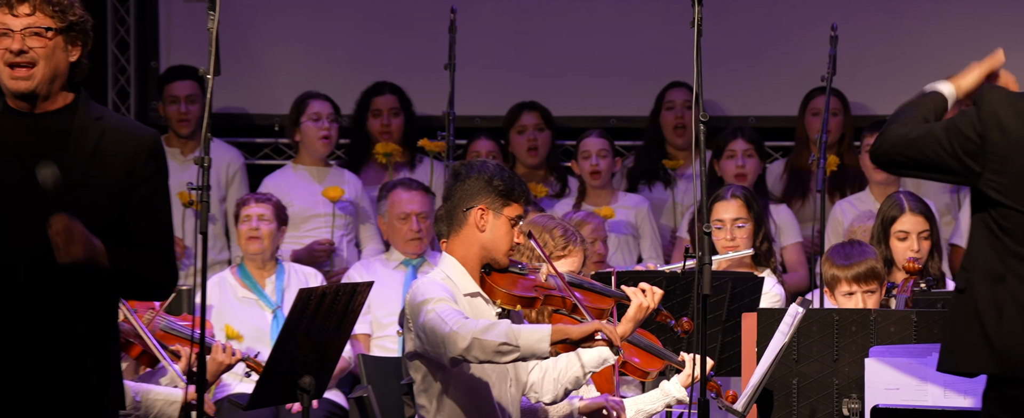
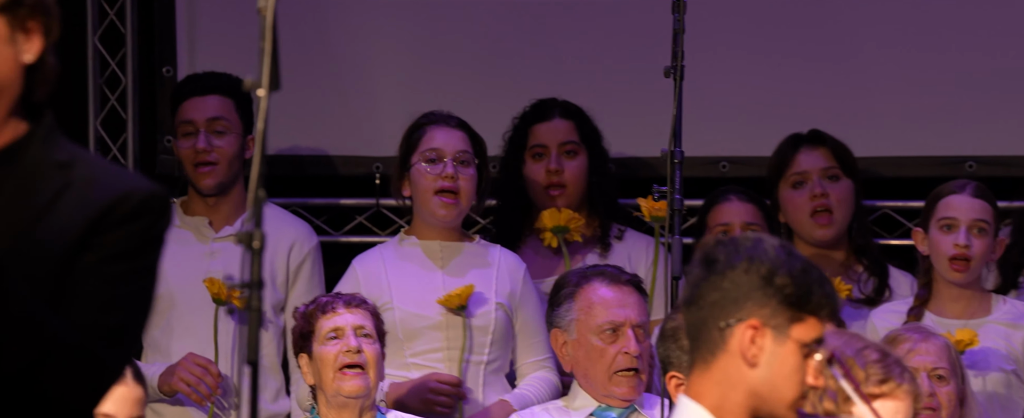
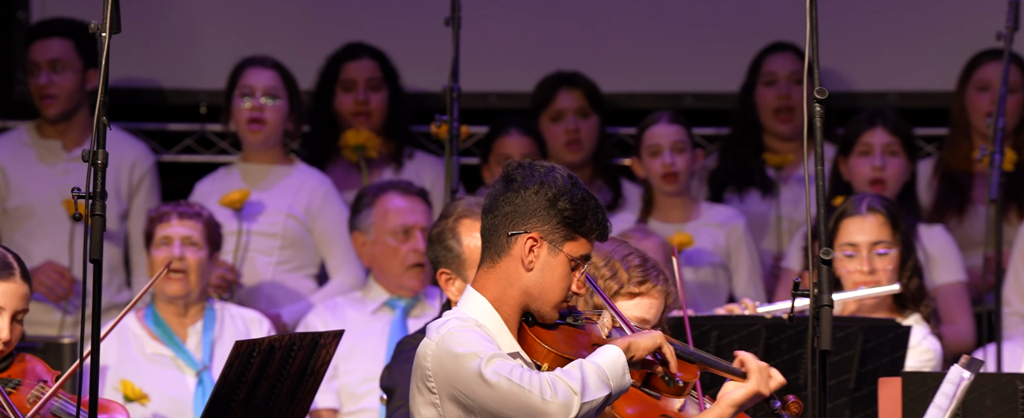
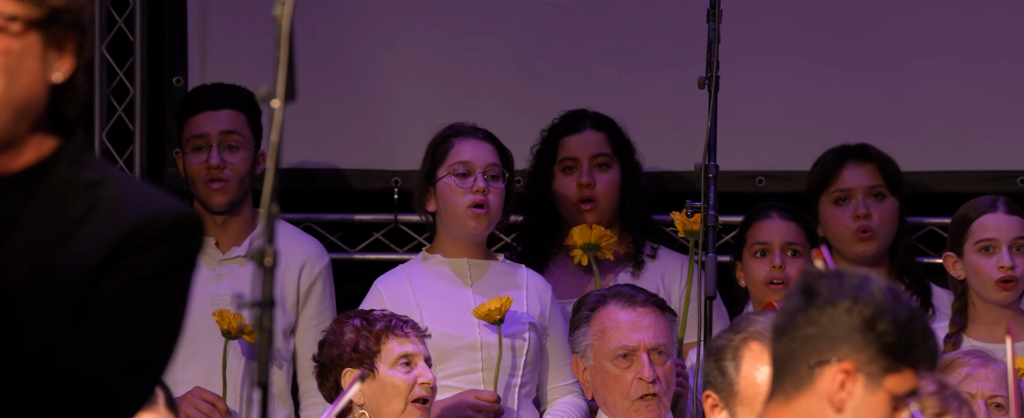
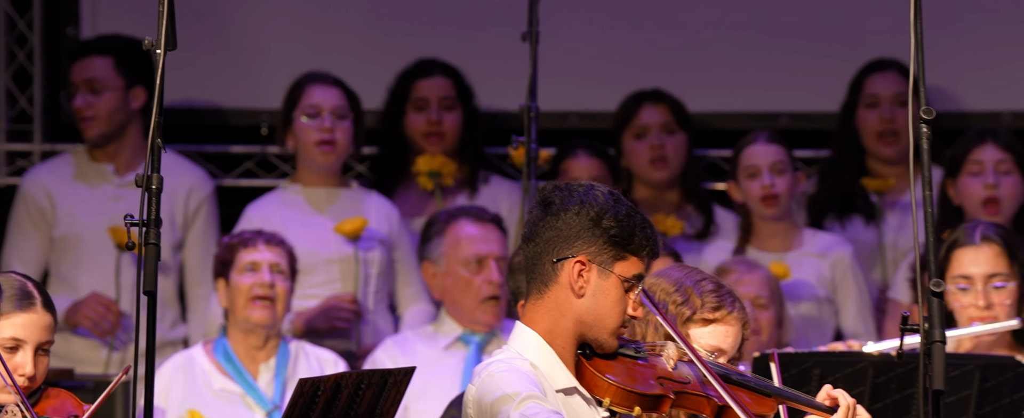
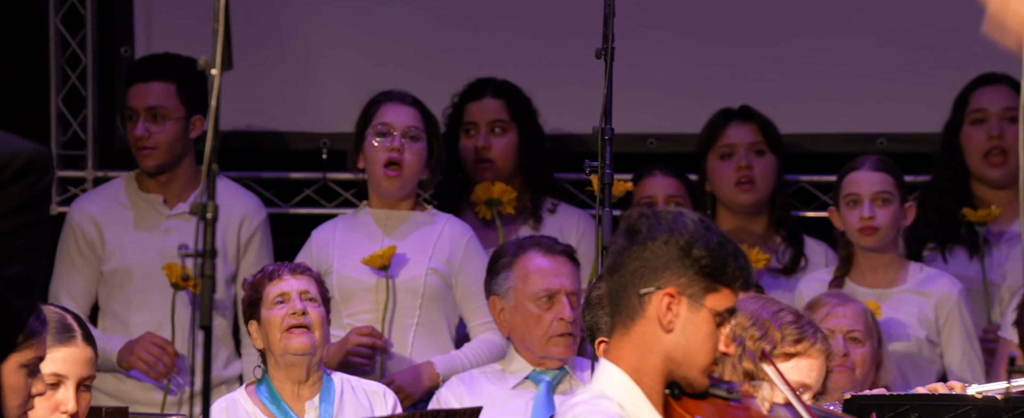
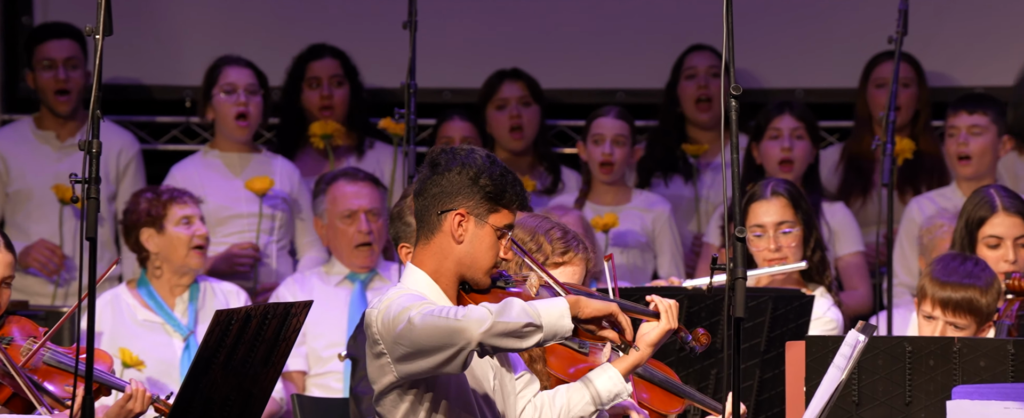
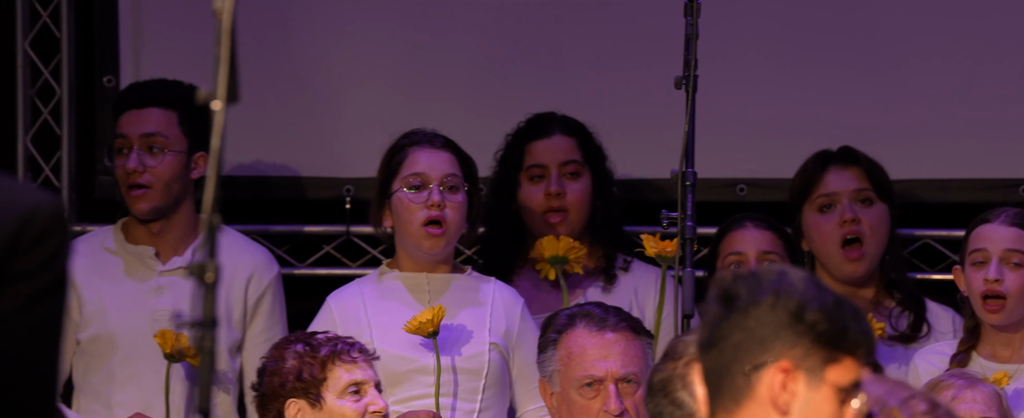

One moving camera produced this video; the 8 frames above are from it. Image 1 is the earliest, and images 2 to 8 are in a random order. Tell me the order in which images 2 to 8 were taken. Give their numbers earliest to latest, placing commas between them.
7, 3, 5, 6, 2, 4, 8
